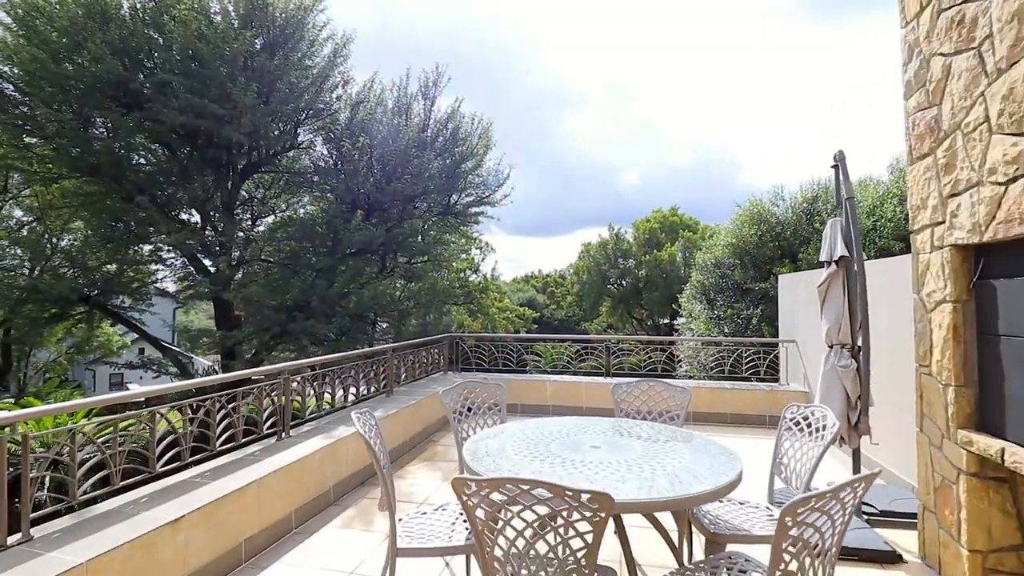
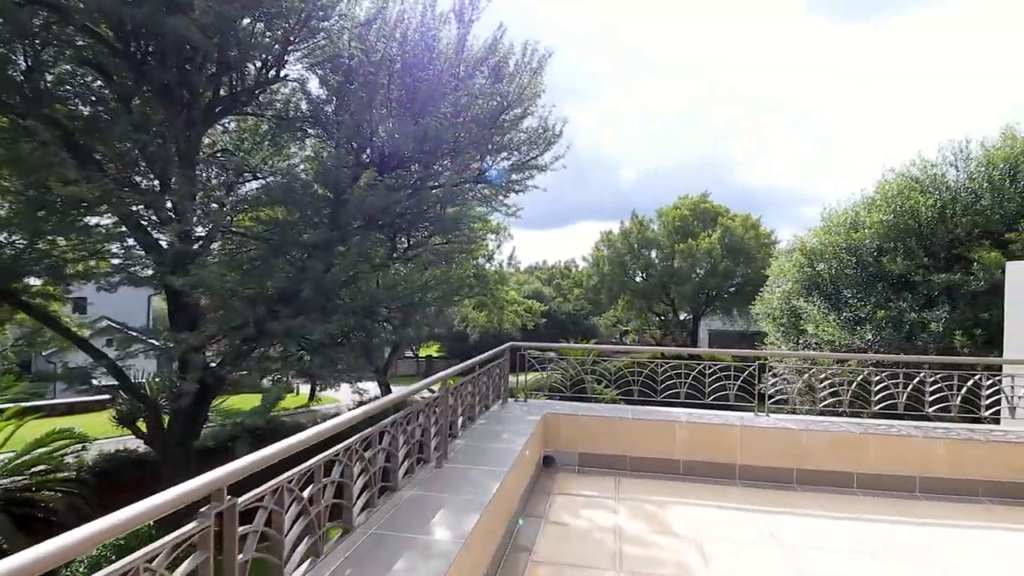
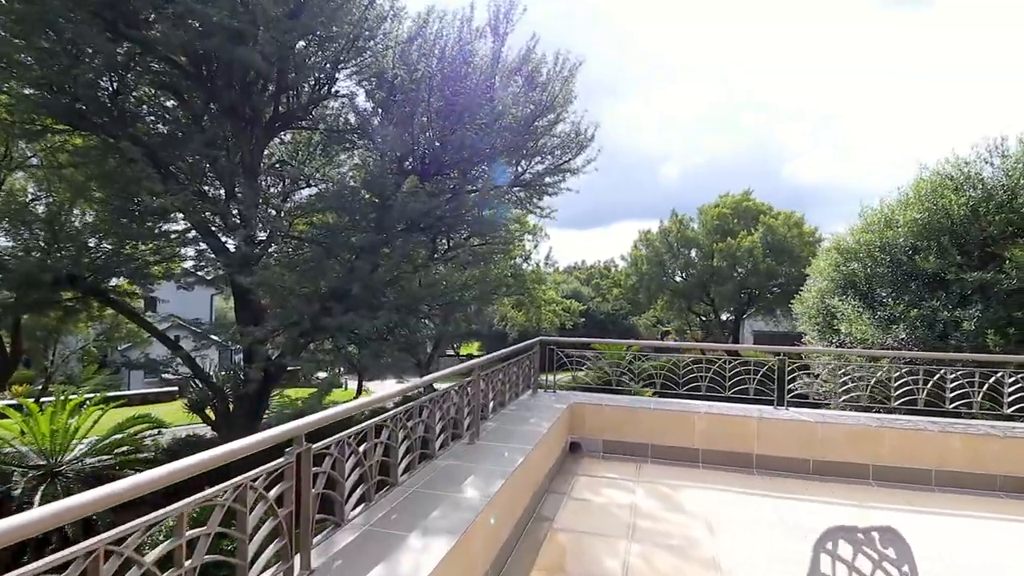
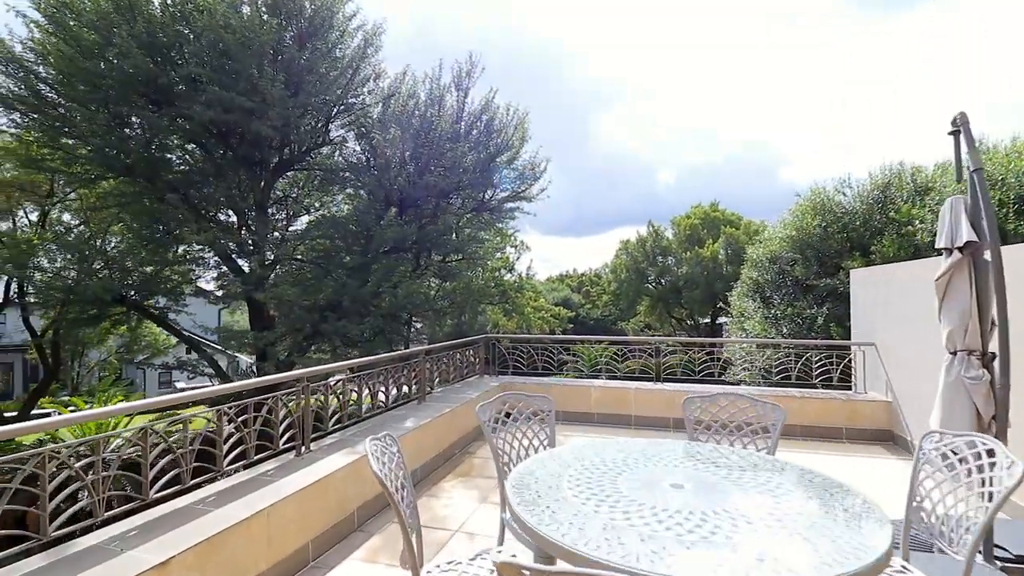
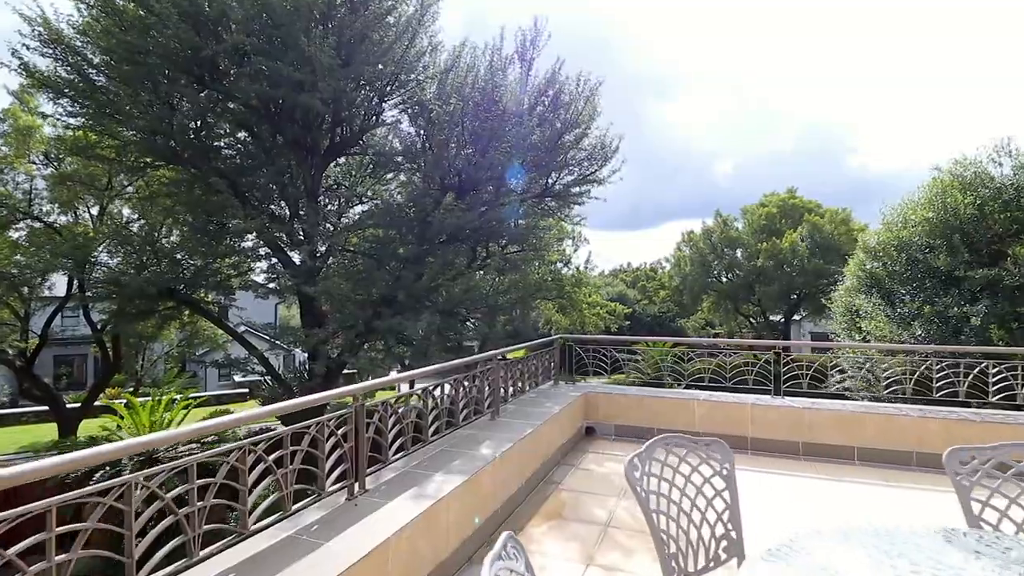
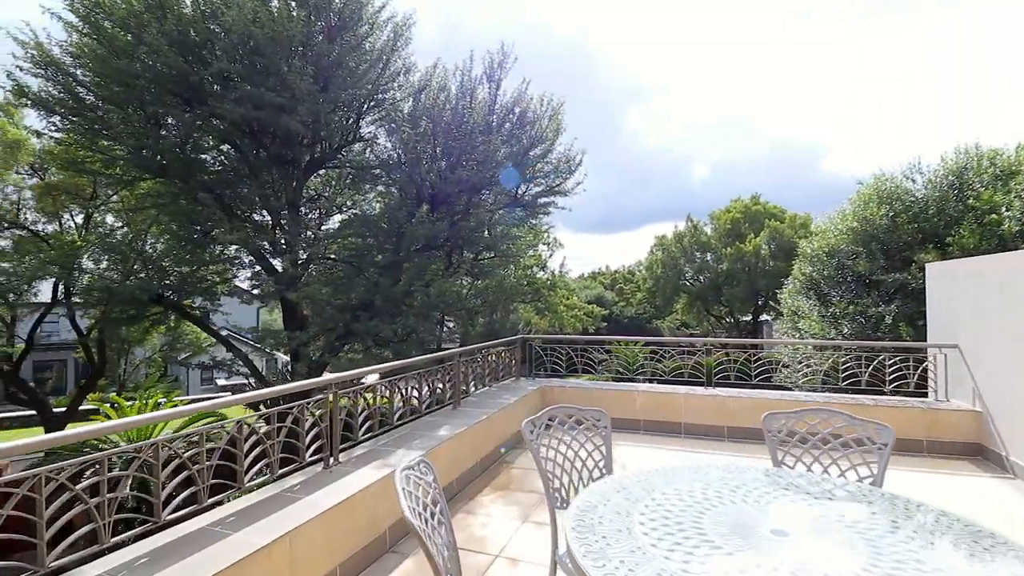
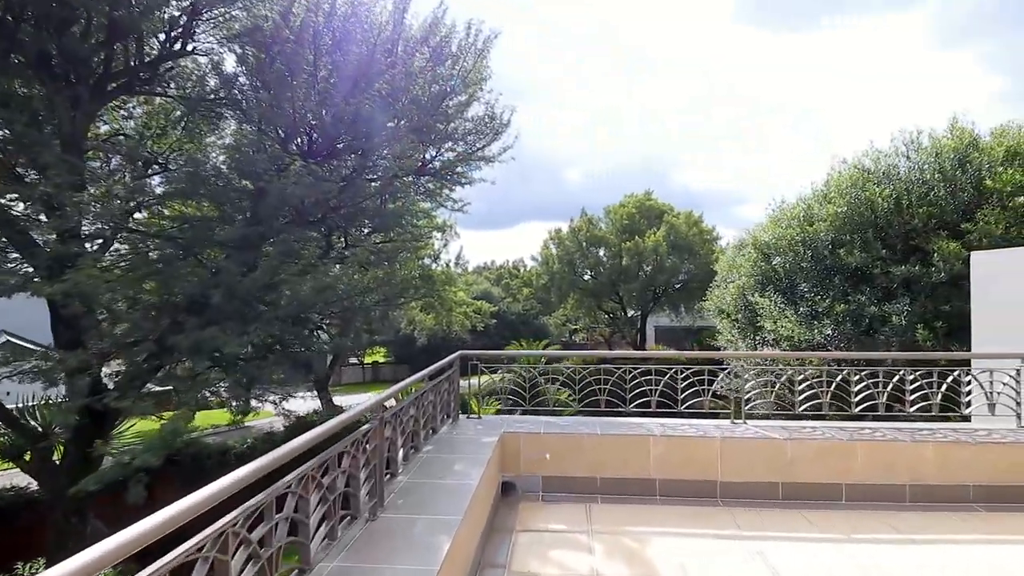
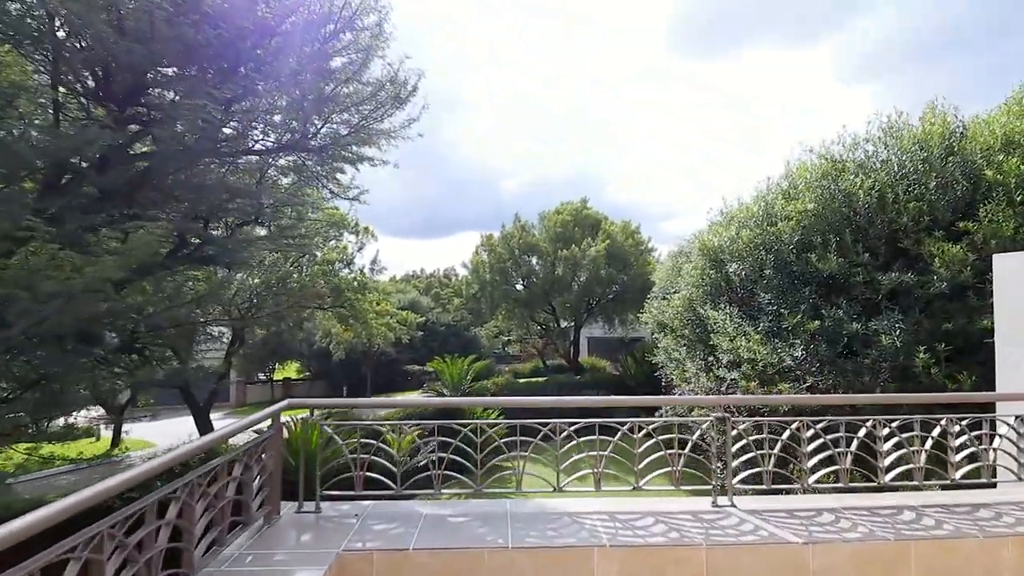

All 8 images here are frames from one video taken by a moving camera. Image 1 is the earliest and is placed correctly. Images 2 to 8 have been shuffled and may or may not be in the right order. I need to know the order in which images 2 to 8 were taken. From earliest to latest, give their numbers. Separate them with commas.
4, 6, 5, 3, 2, 7, 8
